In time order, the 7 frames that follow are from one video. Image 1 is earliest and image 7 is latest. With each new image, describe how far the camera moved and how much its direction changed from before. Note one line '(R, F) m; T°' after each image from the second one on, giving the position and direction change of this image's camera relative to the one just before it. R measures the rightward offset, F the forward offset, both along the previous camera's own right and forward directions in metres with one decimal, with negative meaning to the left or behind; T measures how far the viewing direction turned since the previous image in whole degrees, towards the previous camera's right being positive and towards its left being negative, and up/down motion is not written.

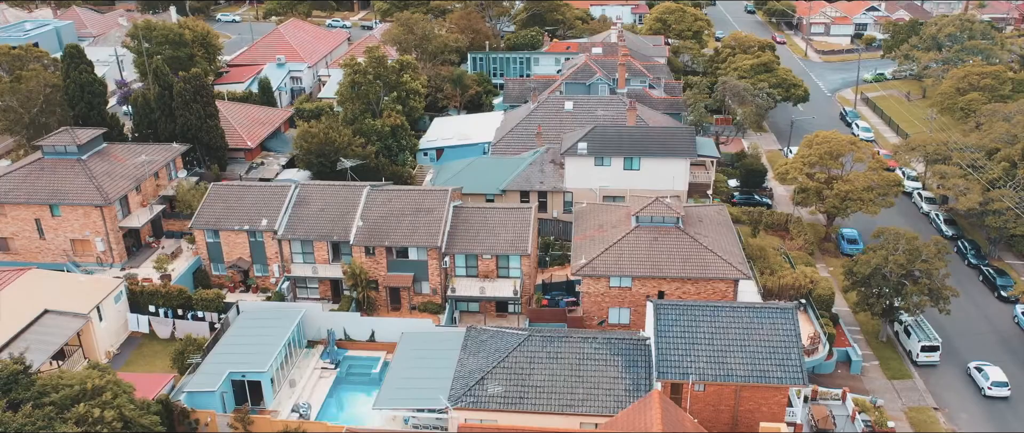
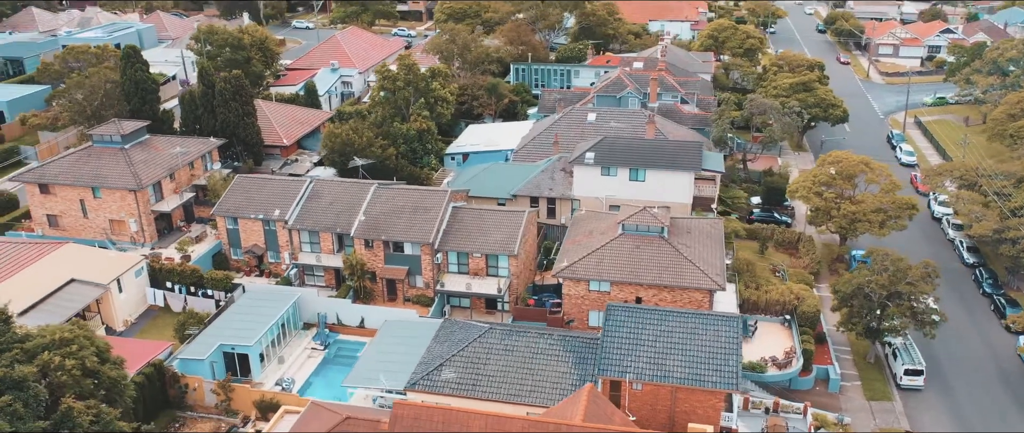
(+4.7, -1.6) m; -6°
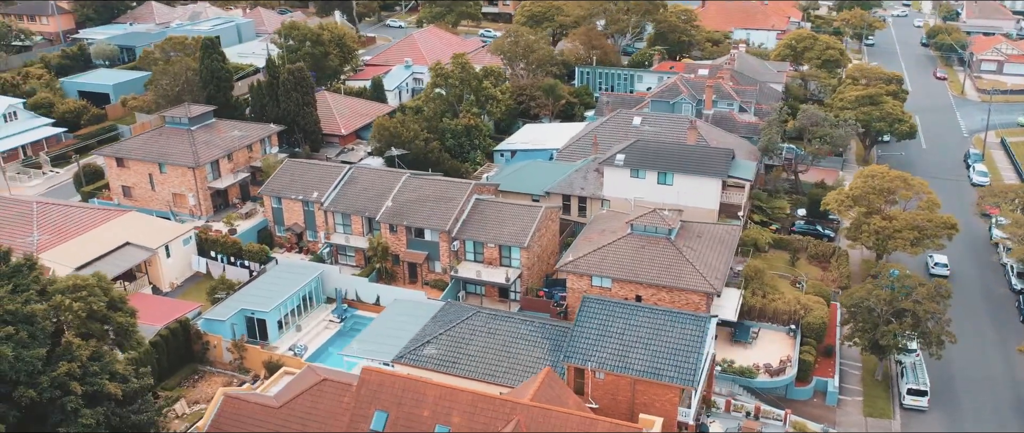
(+5.0, -1.4) m; -8°
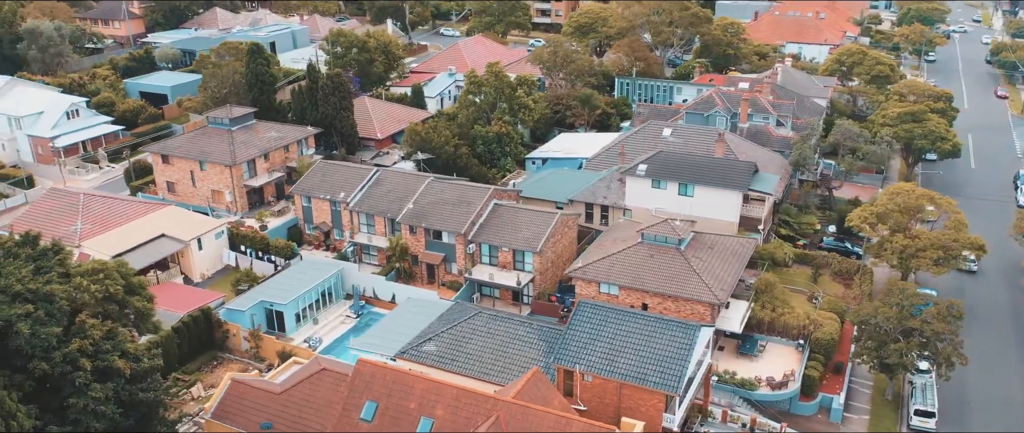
(+2.6, -0.8) m; -5°
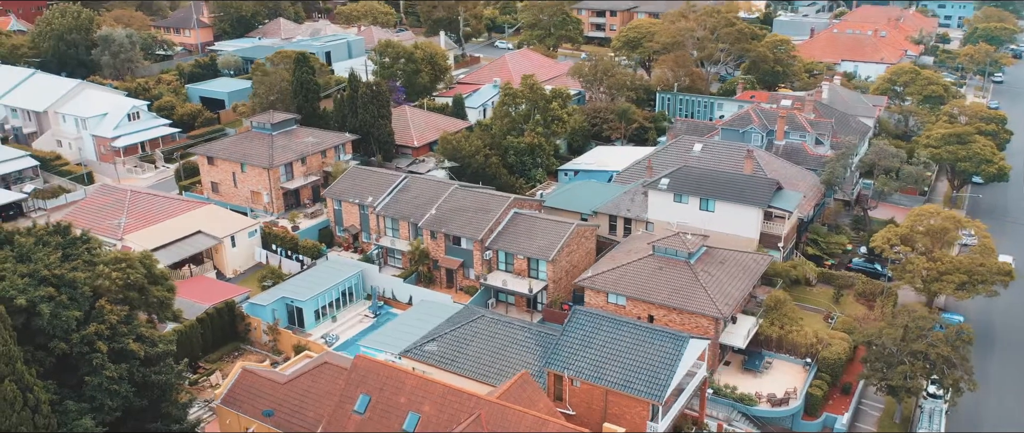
(+2.8, -0.9) m; -5°
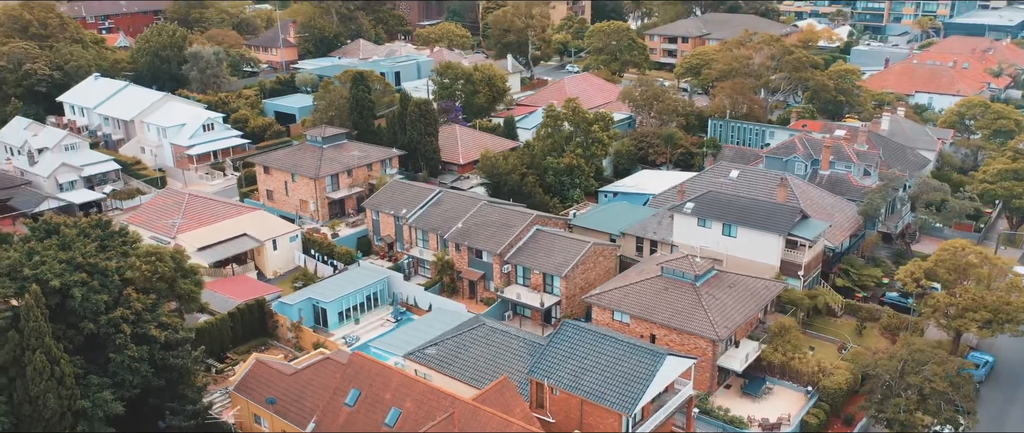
(+4.2, -1.5) m; -7°
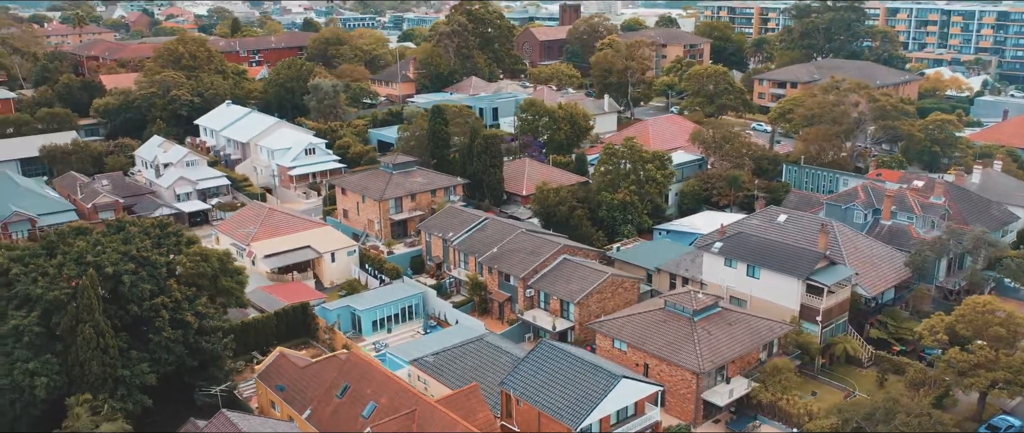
(+7.3, -2.4) m; -11°
